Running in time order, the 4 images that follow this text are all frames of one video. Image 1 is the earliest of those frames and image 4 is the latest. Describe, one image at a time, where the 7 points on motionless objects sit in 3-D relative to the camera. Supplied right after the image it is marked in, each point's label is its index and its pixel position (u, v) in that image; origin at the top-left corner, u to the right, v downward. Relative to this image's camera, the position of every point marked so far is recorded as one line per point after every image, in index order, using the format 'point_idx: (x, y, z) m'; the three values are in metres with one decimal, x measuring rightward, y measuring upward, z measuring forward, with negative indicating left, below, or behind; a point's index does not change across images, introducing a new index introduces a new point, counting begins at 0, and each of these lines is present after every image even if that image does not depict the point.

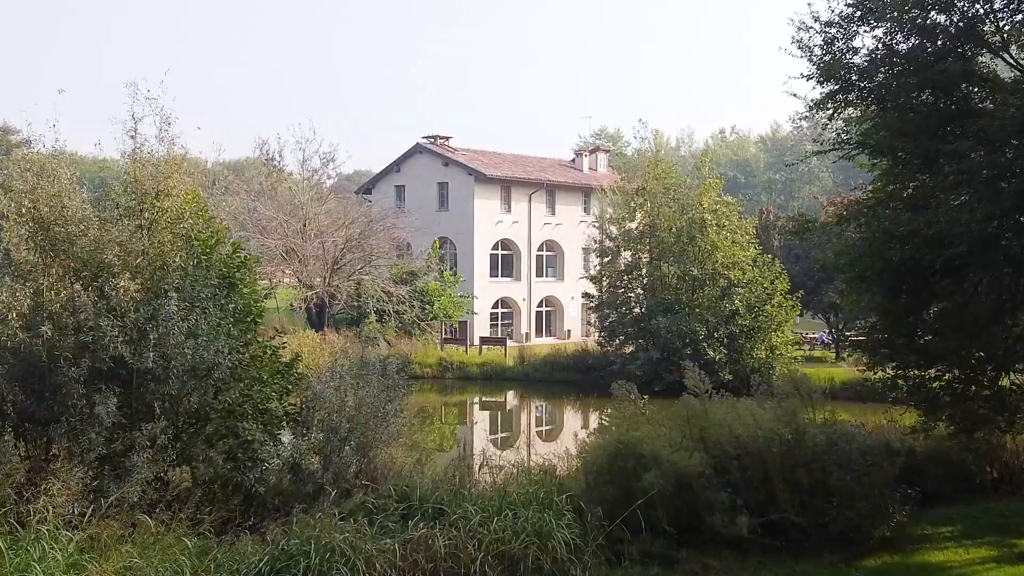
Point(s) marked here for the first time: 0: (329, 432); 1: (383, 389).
0: (-1.8, -1.4, +7.9) m
1: (-1.4, -1.1, +8.5) m
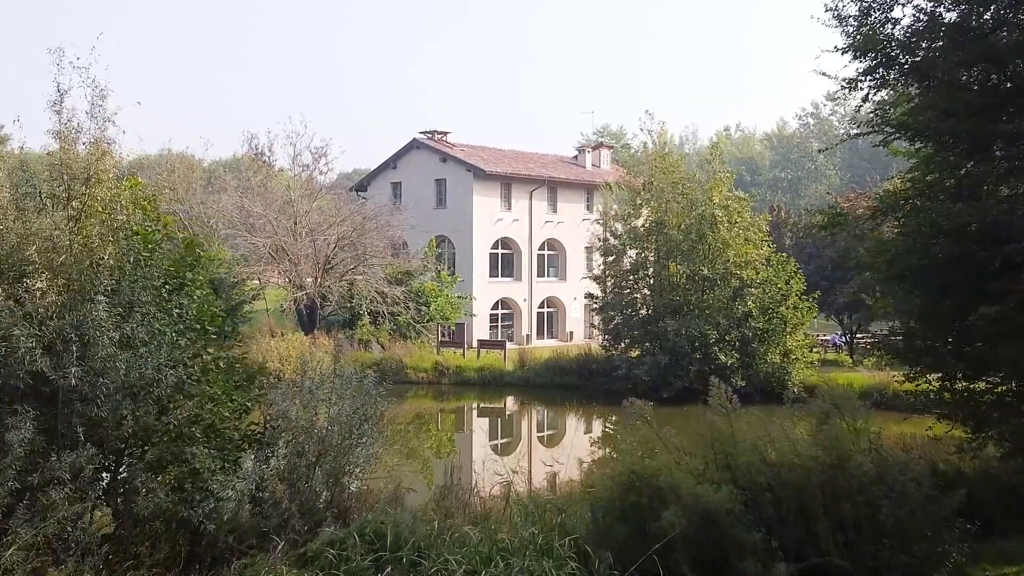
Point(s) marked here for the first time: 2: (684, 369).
0: (-1.9, -1.4, +6.9) m
1: (-1.4, -1.1, +7.4) m
2: (+4.1, -1.9, +19.1) m
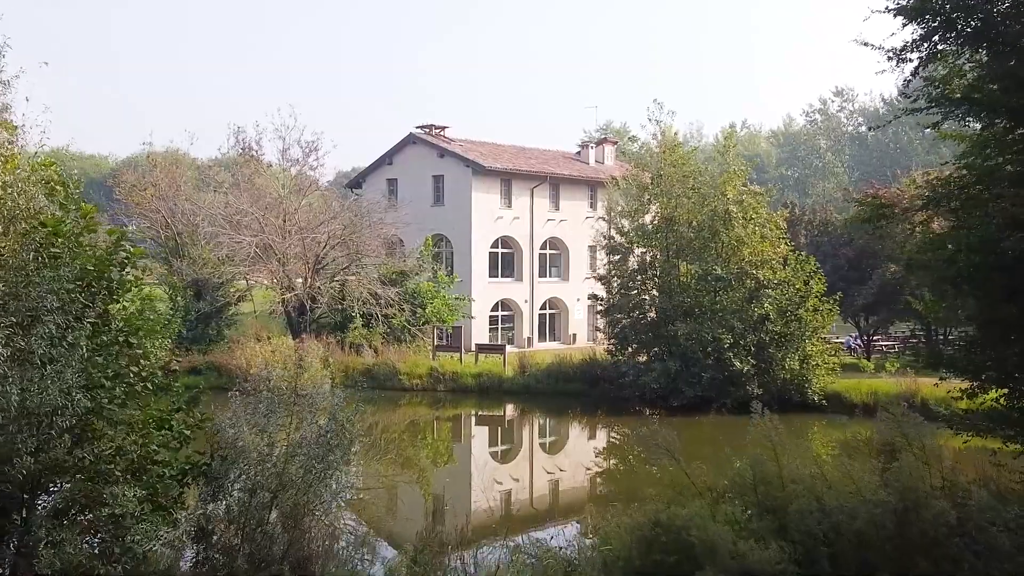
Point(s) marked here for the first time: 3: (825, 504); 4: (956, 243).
0: (-1.9, -1.5, +5.7) m
1: (-1.5, -1.1, +6.3) m
2: (+4.1, -2.0, +17.9) m
3: (+1.9, -1.3, +5.0) m
4: (+4.1, +0.4, +7.3) m
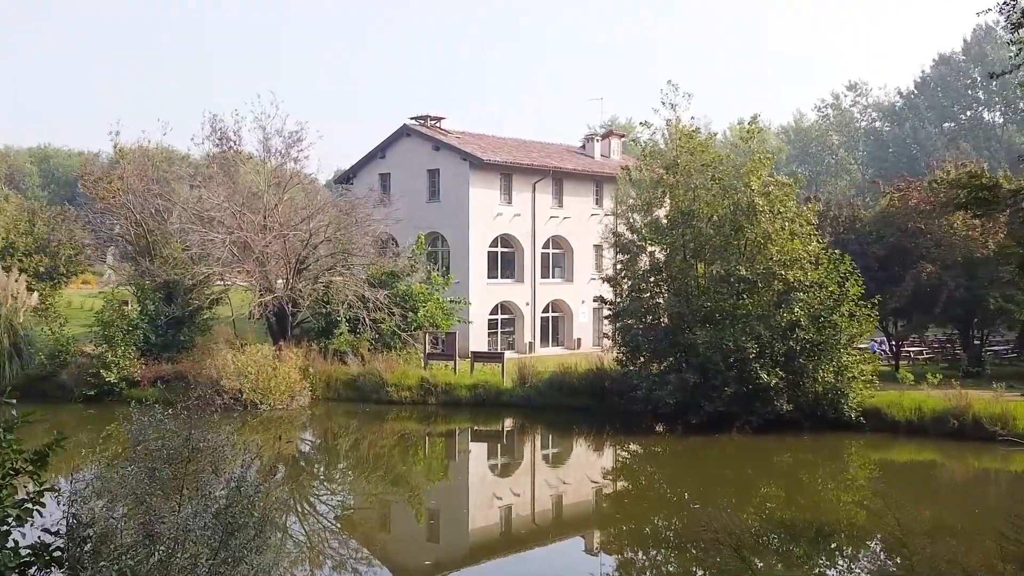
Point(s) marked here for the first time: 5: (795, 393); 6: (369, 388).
0: (-2.0, -1.5, +3.9) m
1: (-1.5, -1.2, +4.5) m
2: (+4.1, -2.0, +16.1) m
3: (+1.9, -1.4, +3.2) m
4: (+4.0, +0.4, +5.5) m
5: (+5.6, -2.1, +16.0) m
6: (-3.5, -2.4, +19.5) m
